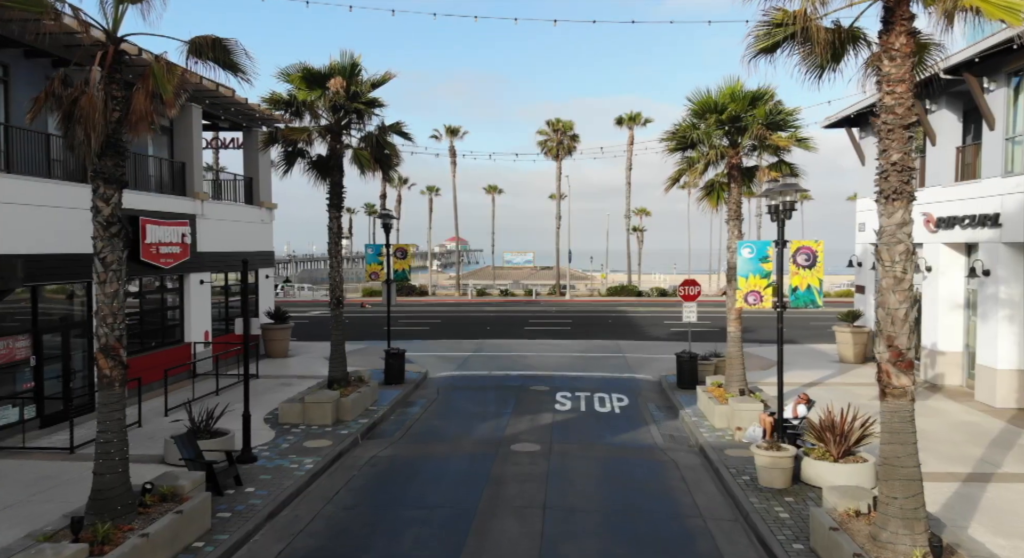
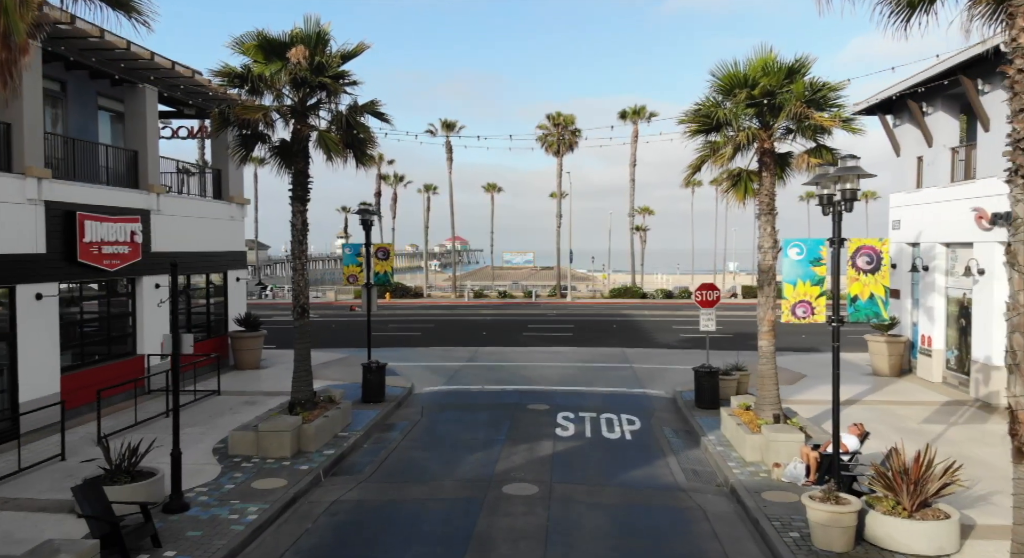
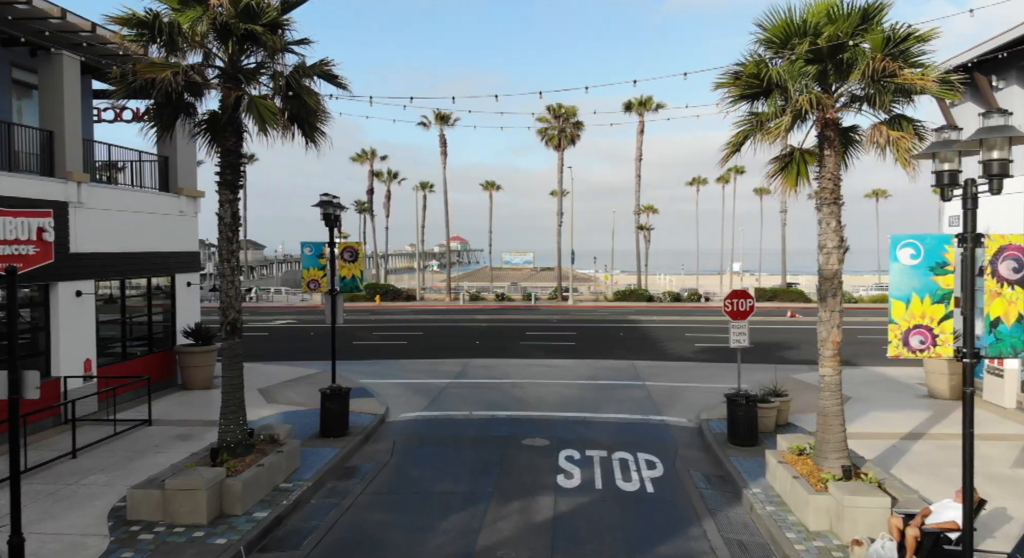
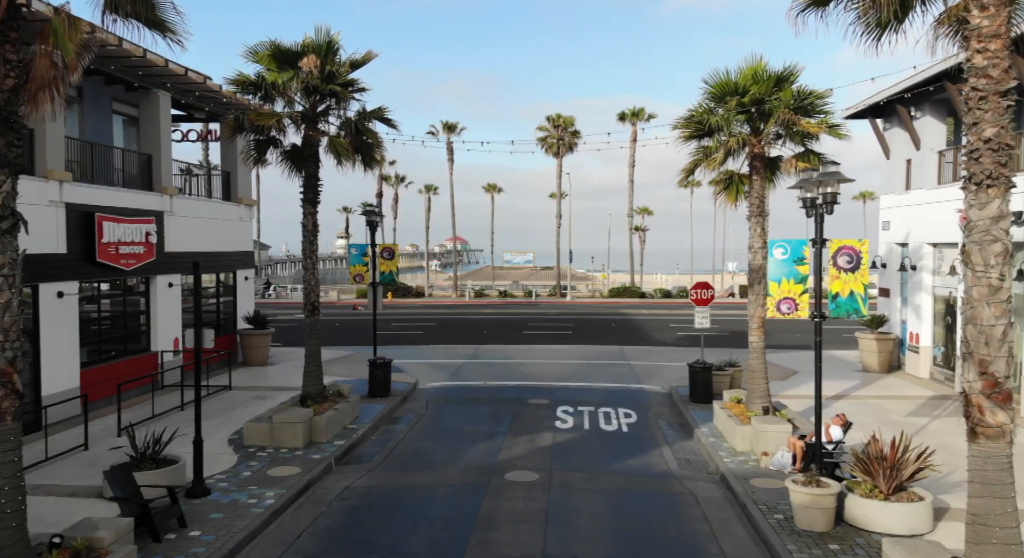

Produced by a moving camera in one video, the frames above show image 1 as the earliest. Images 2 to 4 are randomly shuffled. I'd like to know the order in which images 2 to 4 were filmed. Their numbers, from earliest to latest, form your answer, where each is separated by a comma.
4, 2, 3
